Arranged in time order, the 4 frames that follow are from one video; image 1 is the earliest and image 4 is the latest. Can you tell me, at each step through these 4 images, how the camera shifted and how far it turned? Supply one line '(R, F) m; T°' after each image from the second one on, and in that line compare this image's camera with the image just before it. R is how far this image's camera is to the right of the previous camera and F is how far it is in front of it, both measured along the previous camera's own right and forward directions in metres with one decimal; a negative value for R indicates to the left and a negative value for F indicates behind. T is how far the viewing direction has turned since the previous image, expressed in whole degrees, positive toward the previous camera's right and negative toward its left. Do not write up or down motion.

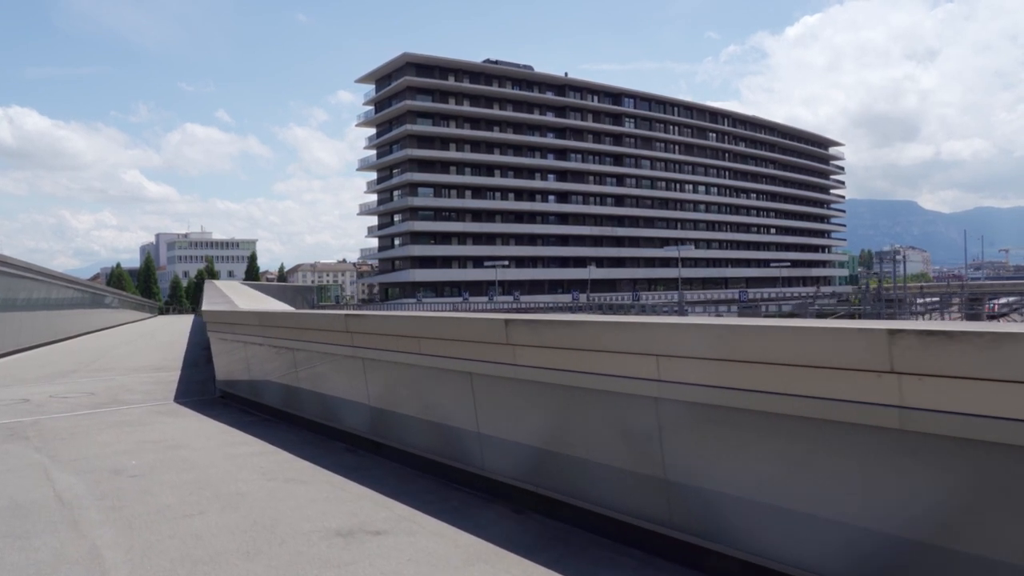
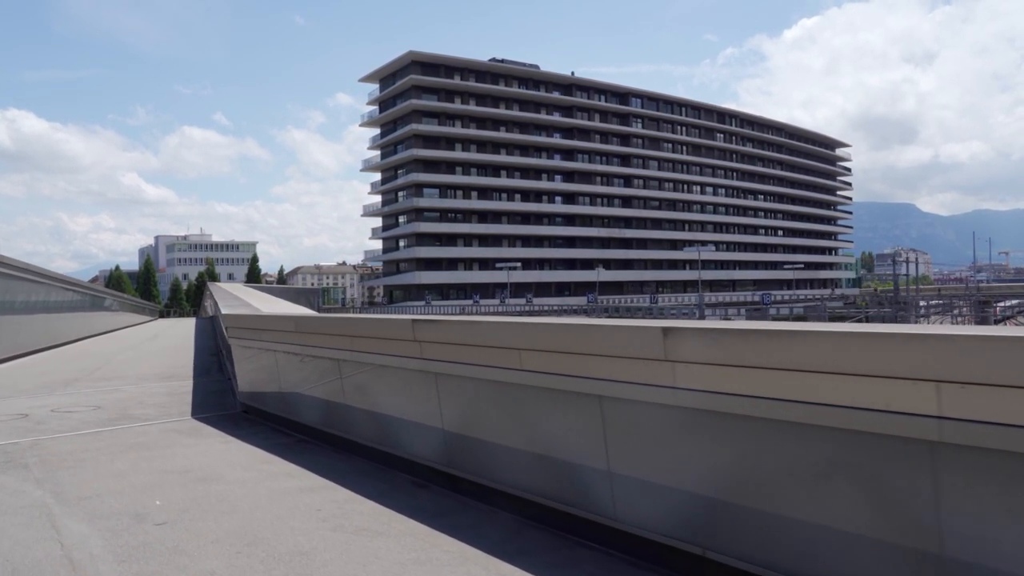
(-0.9, +1.3) m; 0°
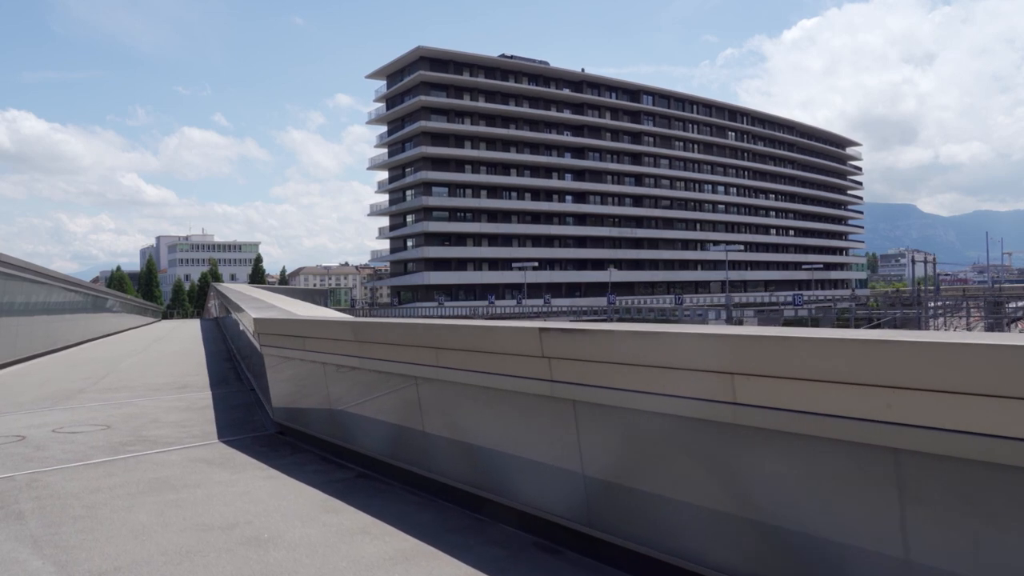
(-1.0, +1.6) m; 0°
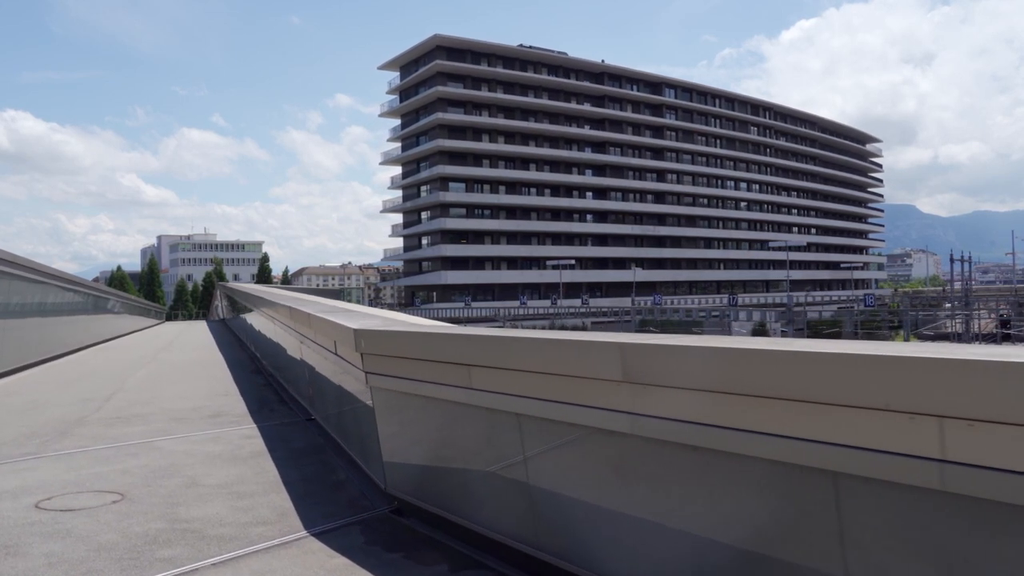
(-2.0, +3.4) m; 0°
